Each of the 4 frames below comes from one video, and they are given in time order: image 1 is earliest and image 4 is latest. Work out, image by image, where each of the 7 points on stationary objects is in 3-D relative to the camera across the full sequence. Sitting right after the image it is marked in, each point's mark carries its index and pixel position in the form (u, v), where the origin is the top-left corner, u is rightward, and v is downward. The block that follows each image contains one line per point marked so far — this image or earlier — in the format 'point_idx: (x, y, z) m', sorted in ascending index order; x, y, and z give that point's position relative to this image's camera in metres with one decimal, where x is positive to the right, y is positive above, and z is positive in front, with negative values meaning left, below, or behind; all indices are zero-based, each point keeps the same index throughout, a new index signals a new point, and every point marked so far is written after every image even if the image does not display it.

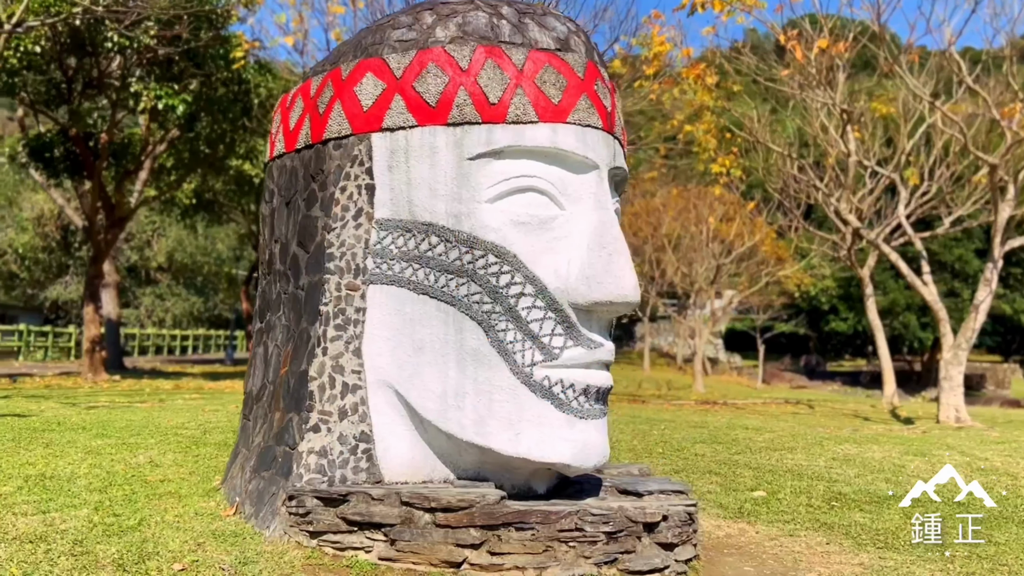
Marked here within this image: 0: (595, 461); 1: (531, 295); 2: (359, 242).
0: (+0.5, -1.0, +5.2) m
1: (+0.1, 0.0, +5.1) m
2: (-0.9, +0.3, +5.2) m
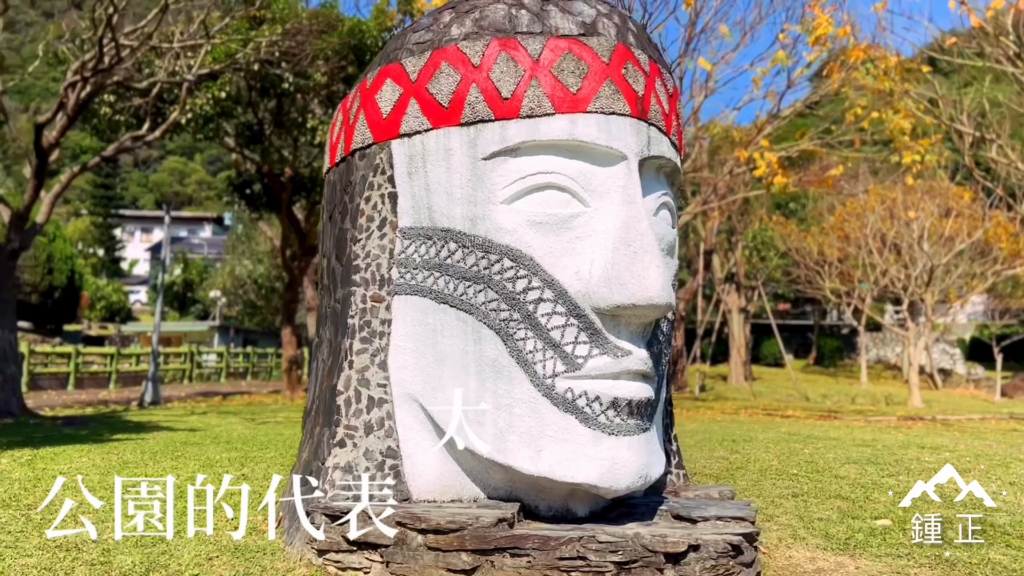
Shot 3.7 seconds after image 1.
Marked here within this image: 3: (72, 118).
0: (+0.6, -1.0, +4.7) m
1: (+0.2, -0.1, +4.7) m
2: (-0.7, +0.2, +5.1) m
3: (-6.8, +2.6, +13.5) m
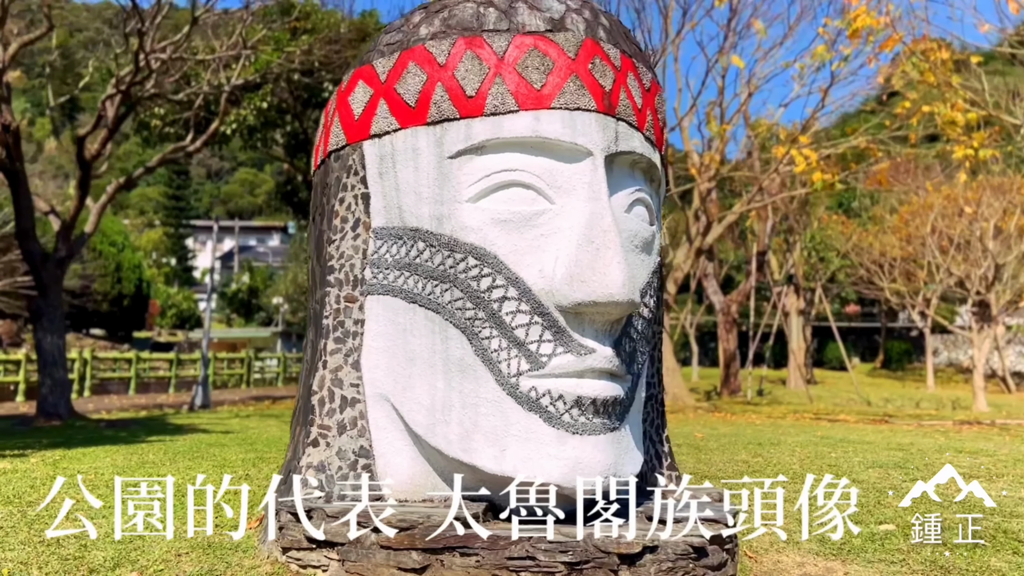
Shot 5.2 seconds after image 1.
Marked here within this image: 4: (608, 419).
0: (+0.4, -1.0, +4.6) m
1: (0.0, -0.1, +4.7) m
2: (-0.9, +0.2, +5.2) m
3: (-6.4, +2.5, +14.0) m
4: (+0.5, -0.7, +4.7) m
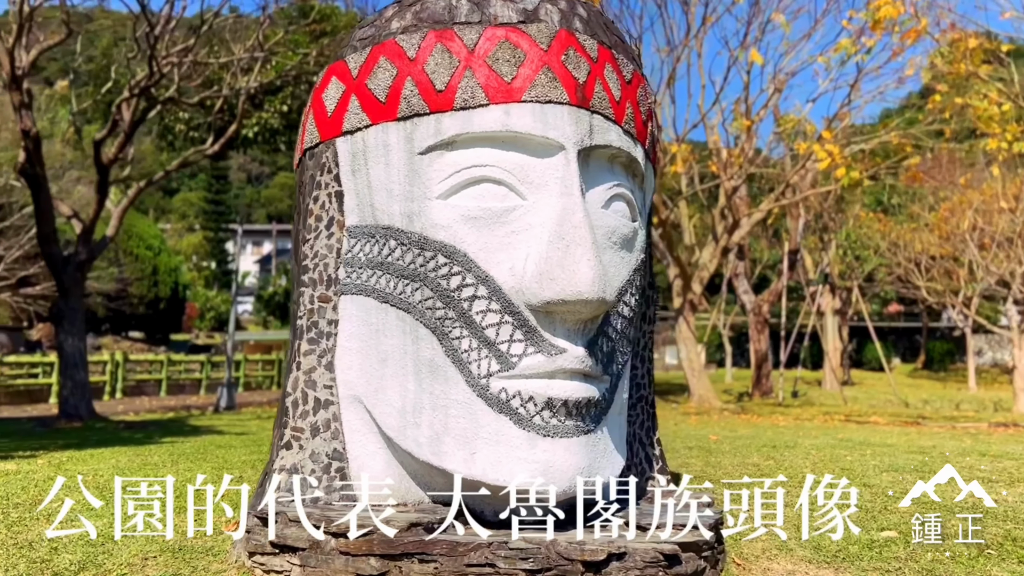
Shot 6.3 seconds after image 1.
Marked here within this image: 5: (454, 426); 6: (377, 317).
0: (+0.3, -1.0, +4.4) m
1: (-0.1, -0.1, +4.5) m
2: (-1.0, +0.2, +5.1) m
3: (-6.1, +2.5, +14.1) m
4: (+0.4, -0.7, +4.5) m
5: (-0.3, -0.7, +4.5) m
6: (-0.7, -0.2, +4.8) m
